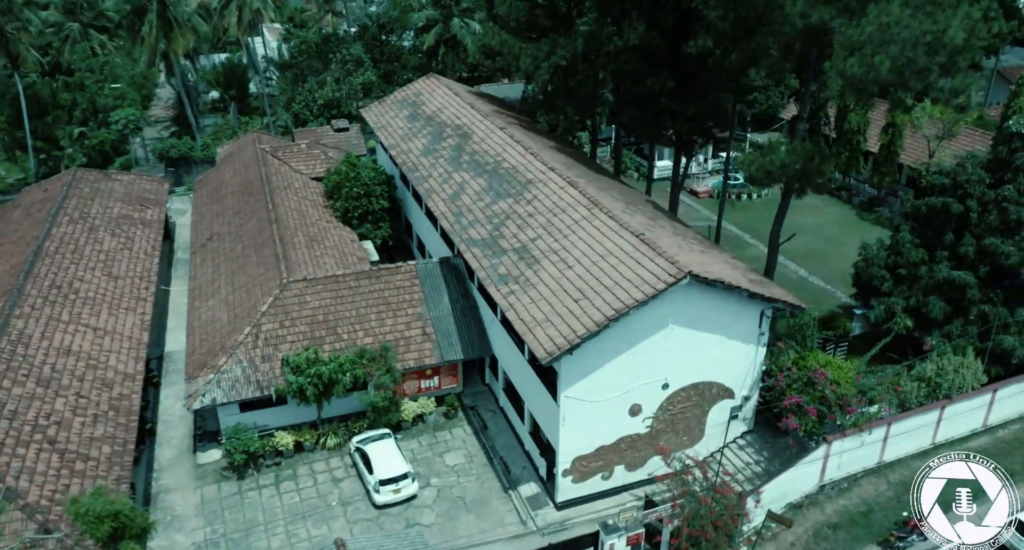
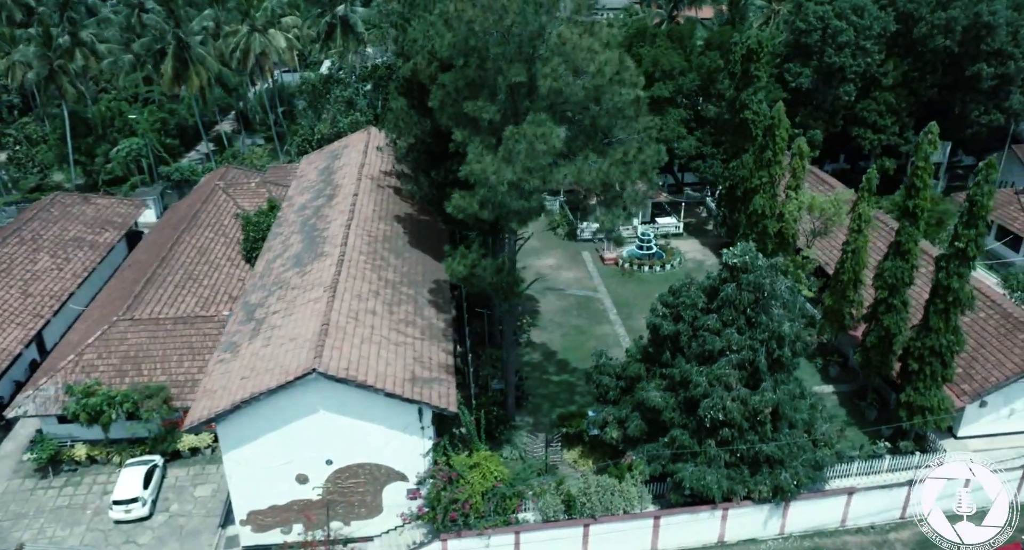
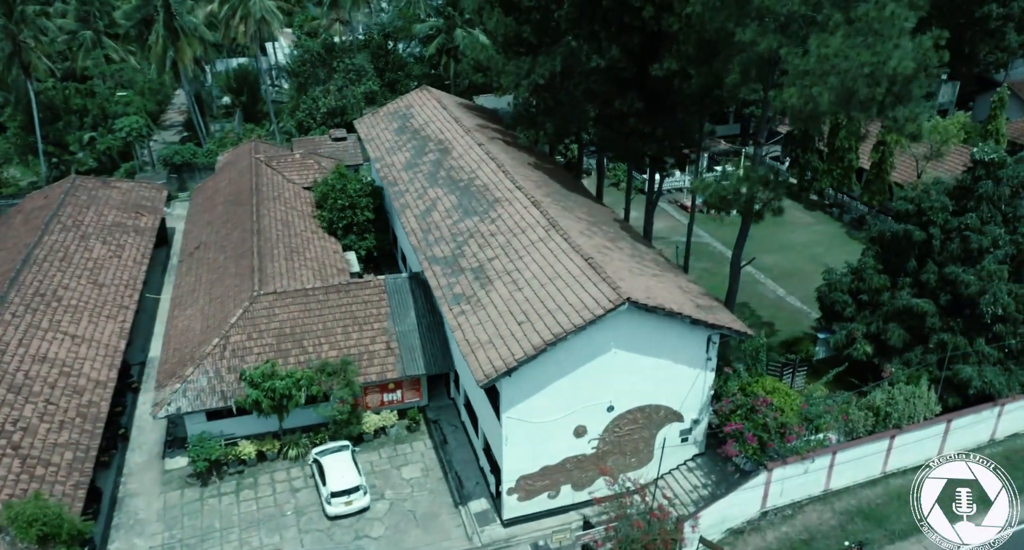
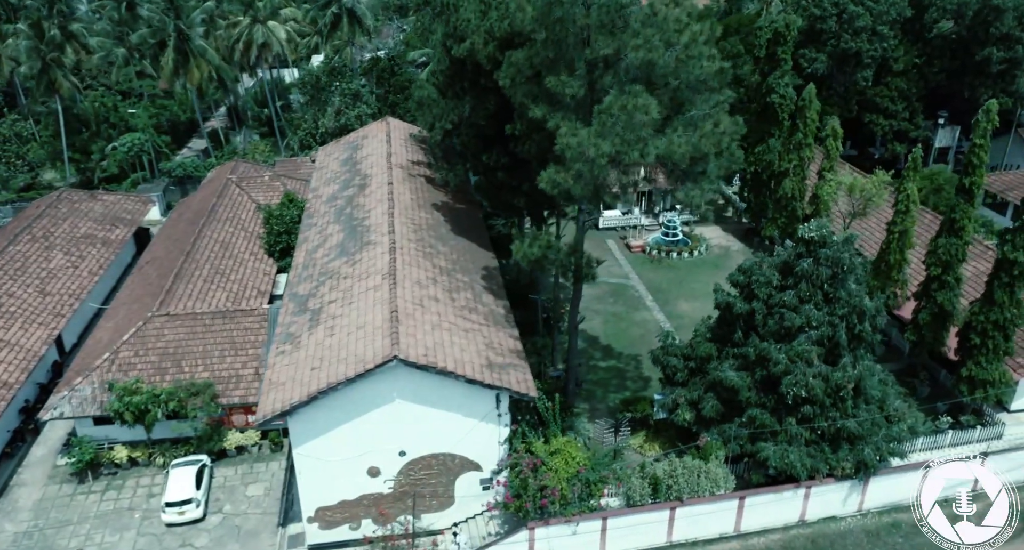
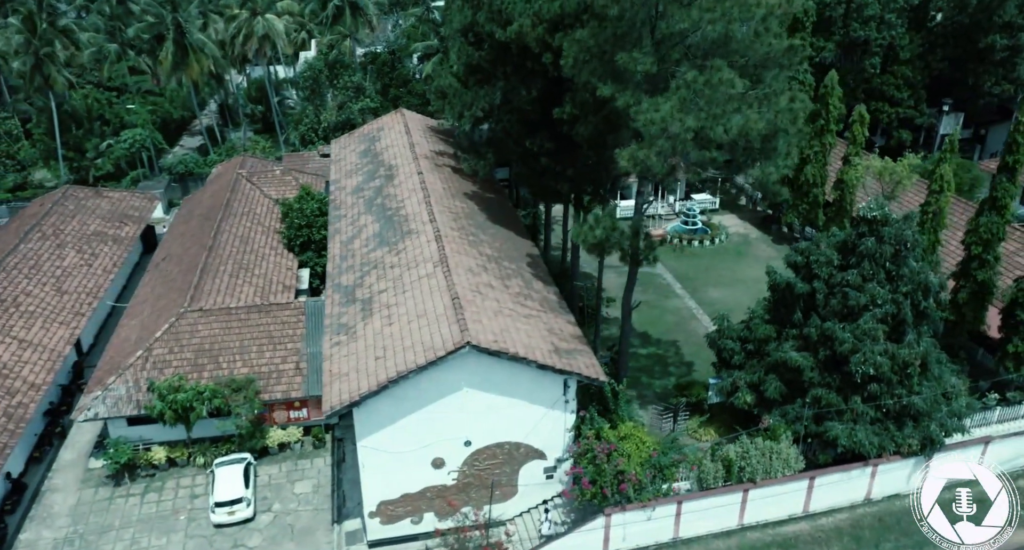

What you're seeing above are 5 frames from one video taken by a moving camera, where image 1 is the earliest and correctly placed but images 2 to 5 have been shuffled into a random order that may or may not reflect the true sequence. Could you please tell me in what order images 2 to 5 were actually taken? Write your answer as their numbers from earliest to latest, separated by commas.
3, 5, 4, 2
